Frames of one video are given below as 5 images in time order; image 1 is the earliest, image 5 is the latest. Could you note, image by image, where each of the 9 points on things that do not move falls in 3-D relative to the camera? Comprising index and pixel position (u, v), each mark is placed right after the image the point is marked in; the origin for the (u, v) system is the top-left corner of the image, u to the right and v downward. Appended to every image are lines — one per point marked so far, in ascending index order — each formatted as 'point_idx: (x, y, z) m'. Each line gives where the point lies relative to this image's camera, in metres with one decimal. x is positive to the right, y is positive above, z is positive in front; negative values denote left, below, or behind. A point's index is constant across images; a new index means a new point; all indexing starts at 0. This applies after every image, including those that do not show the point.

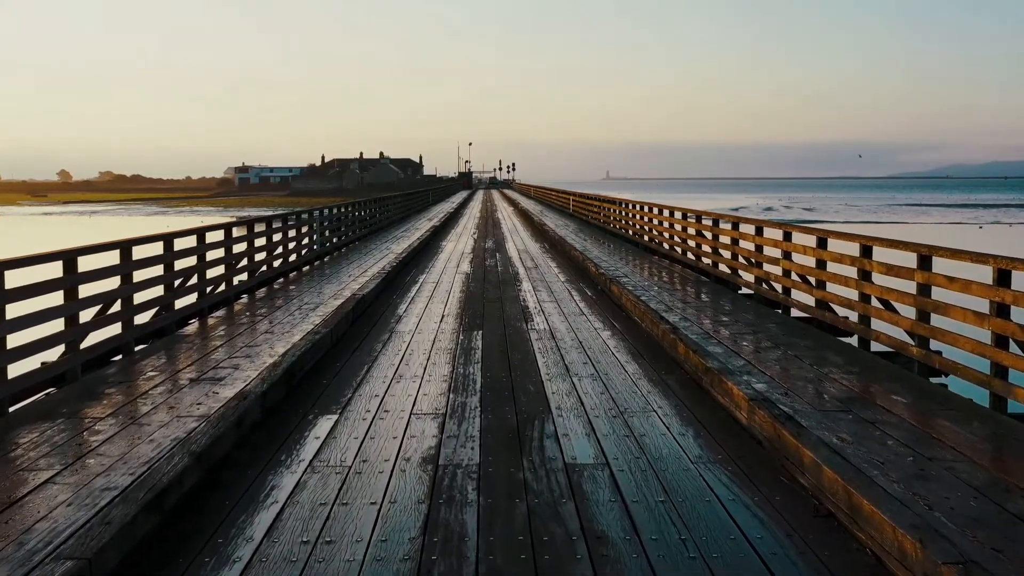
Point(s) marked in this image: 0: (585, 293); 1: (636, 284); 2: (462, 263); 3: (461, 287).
0: (+0.7, -0.1, +9.4) m
1: (+1.2, 0.0, +10.0) m
2: (-0.6, +0.3, +12.8) m
3: (-0.5, 0.0, +10.1) m
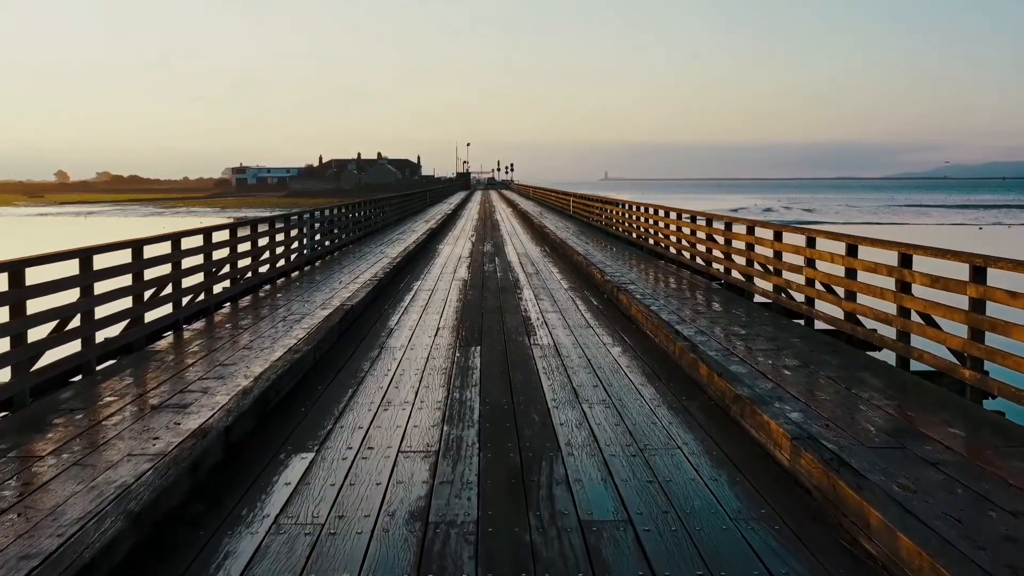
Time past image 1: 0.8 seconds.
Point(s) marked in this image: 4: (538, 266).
0: (+0.7, -0.1, +8.8) m
1: (+1.2, -0.1, +9.4) m
2: (-0.6, +0.2, +12.2) m
3: (-0.5, -0.1, +9.5) m
4: (+0.3, +0.3, +12.5) m
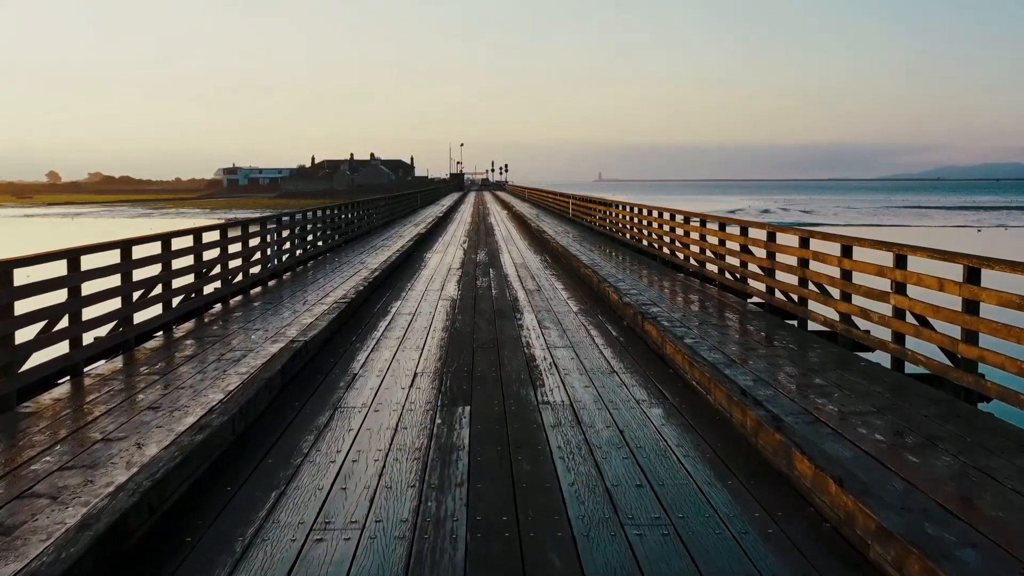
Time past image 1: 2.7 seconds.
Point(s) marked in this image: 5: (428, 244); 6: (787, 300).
0: (+0.7, -0.3, +7.1) m
1: (+1.2, -0.2, +7.6) m
2: (-0.7, 0.0, +10.5) m
3: (-0.5, -0.3, +7.8) m
4: (+0.3, +0.1, +10.7) m
5: (-1.5, +0.8, +18.3) m
6: (+2.2, -0.1, +8.2) m
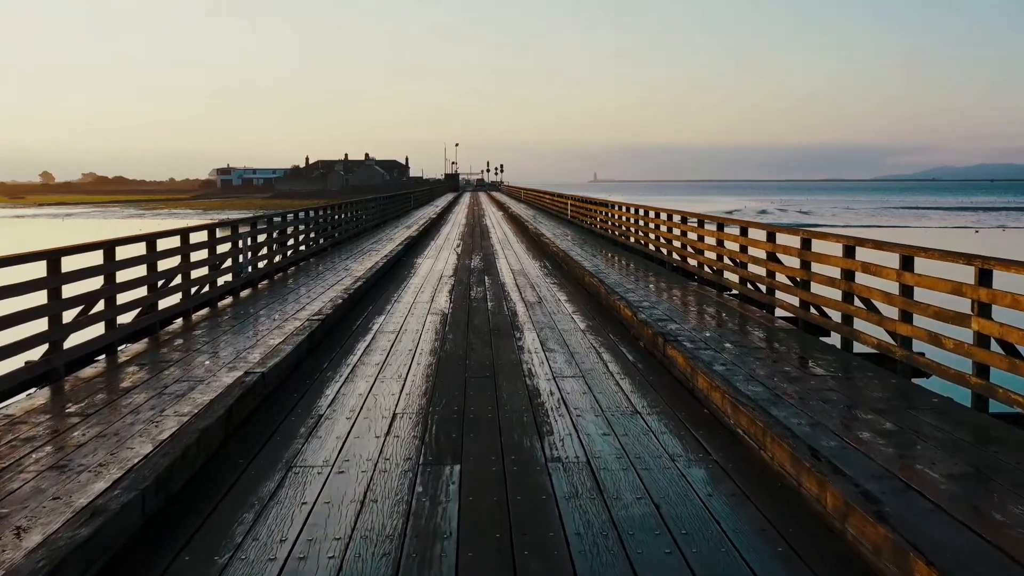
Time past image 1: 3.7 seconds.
0: (+0.7, -0.4, +6.1) m
1: (+1.2, -0.3, +6.6) m
2: (-0.7, -0.1, +9.5) m
3: (-0.5, -0.4, +6.7) m
4: (+0.3, 0.0, +9.7) m
5: (-1.6, +0.7, +17.3) m
6: (+2.2, -0.2, +7.2) m
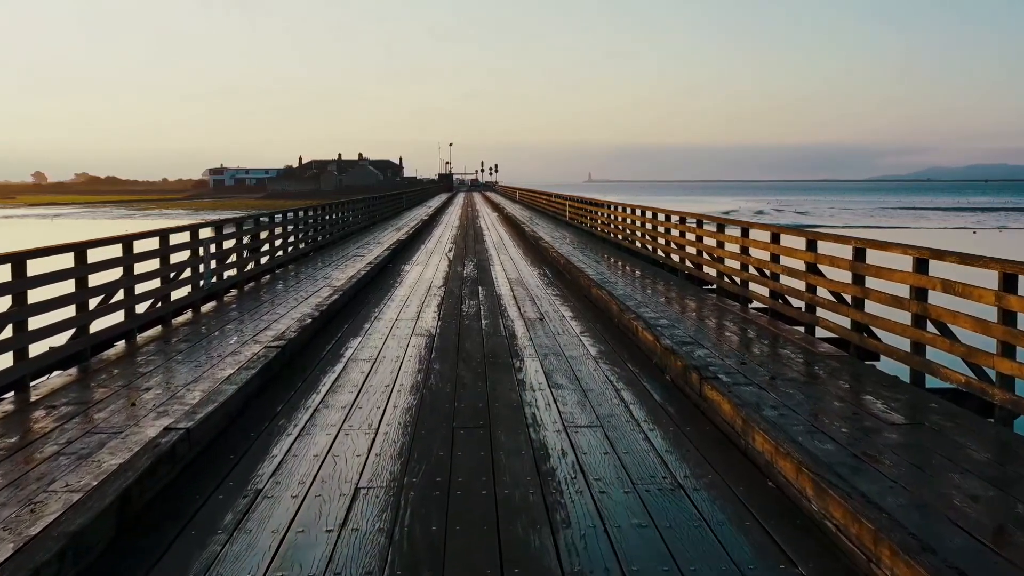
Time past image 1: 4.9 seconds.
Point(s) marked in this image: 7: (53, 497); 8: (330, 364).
0: (+0.7, -0.5, +4.9) m
1: (+1.2, -0.4, +5.5) m
2: (-0.7, -0.2, +8.3) m
3: (-0.5, -0.5, +5.6) m
4: (+0.2, -0.1, +8.6) m
5: (-1.6, +0.6, +16.1) m
6: (+2.2, -0.3, +6.0) m
7: (-1.5, -0.7, +3.5) m
8: (-1.0, -0.4, +5.9) m
